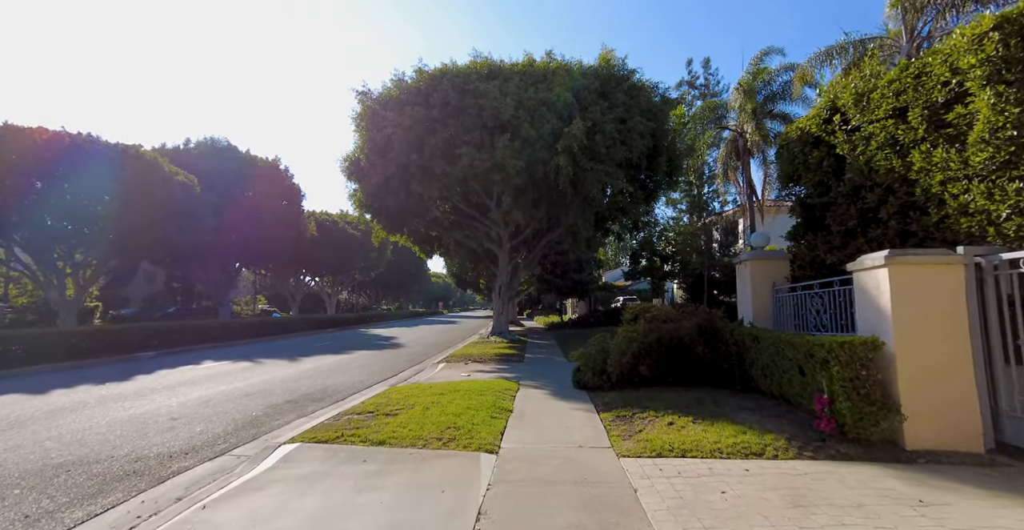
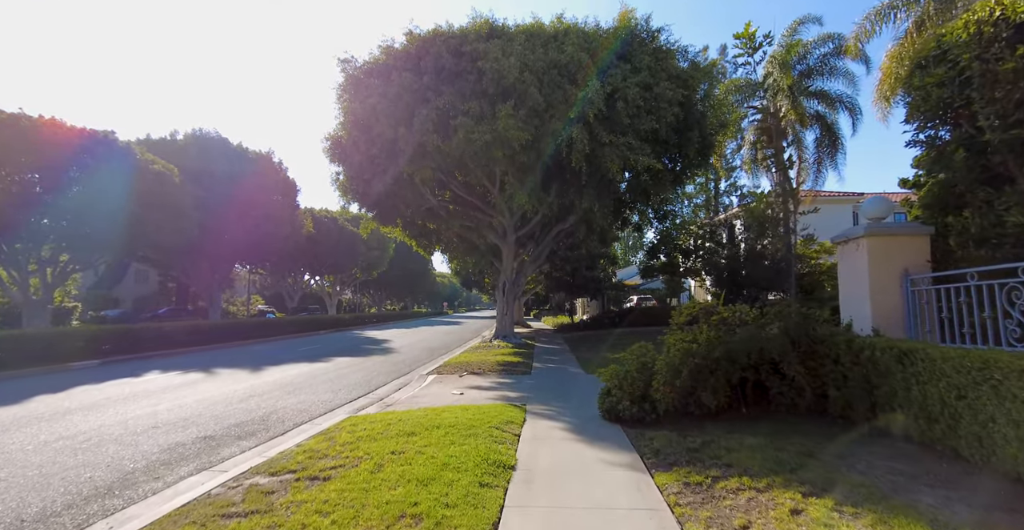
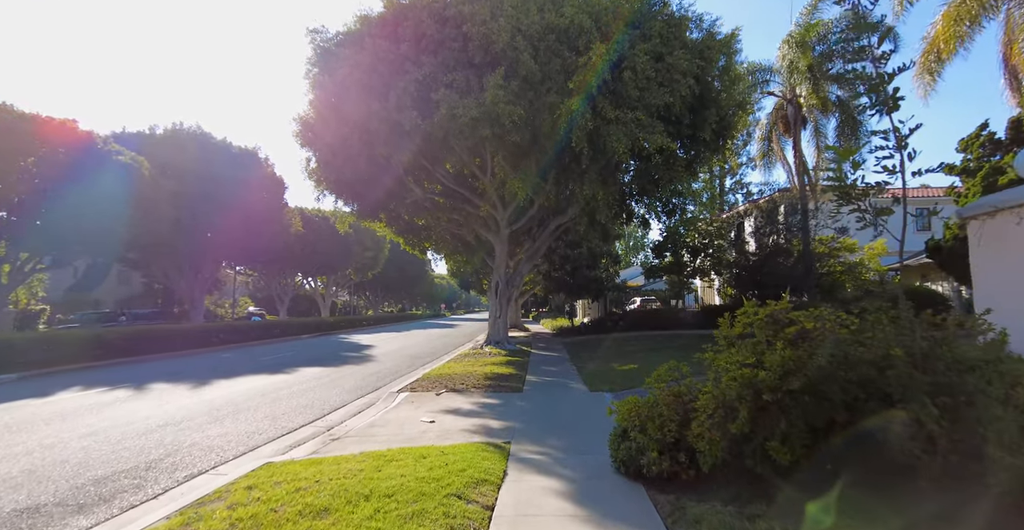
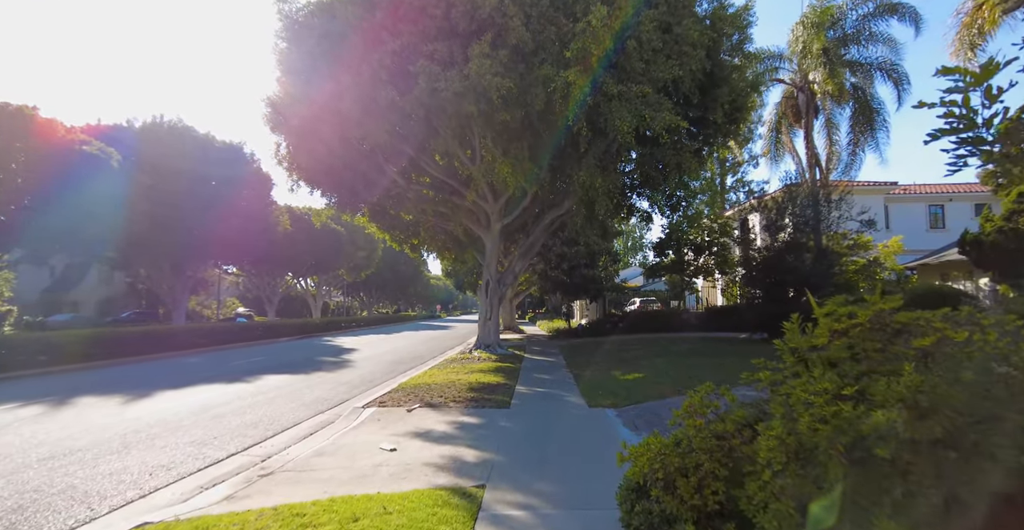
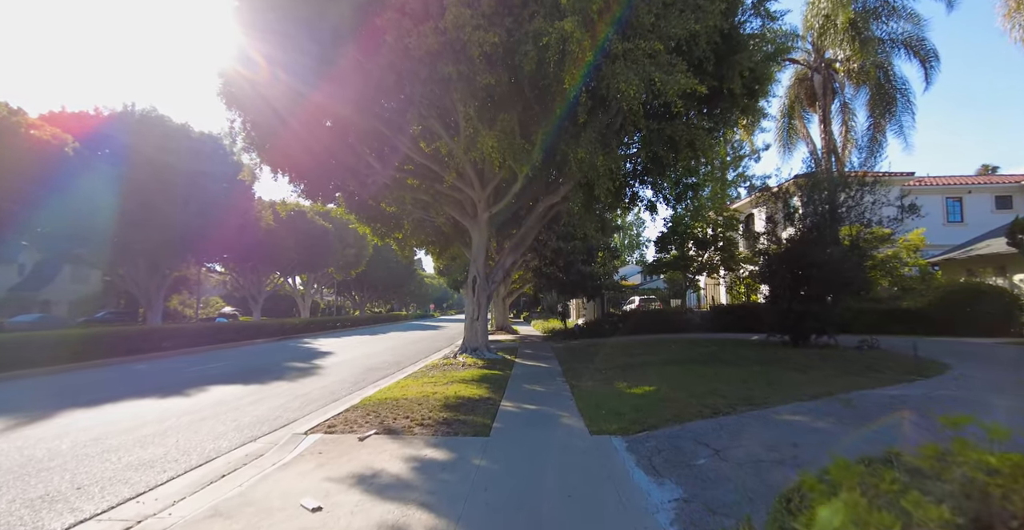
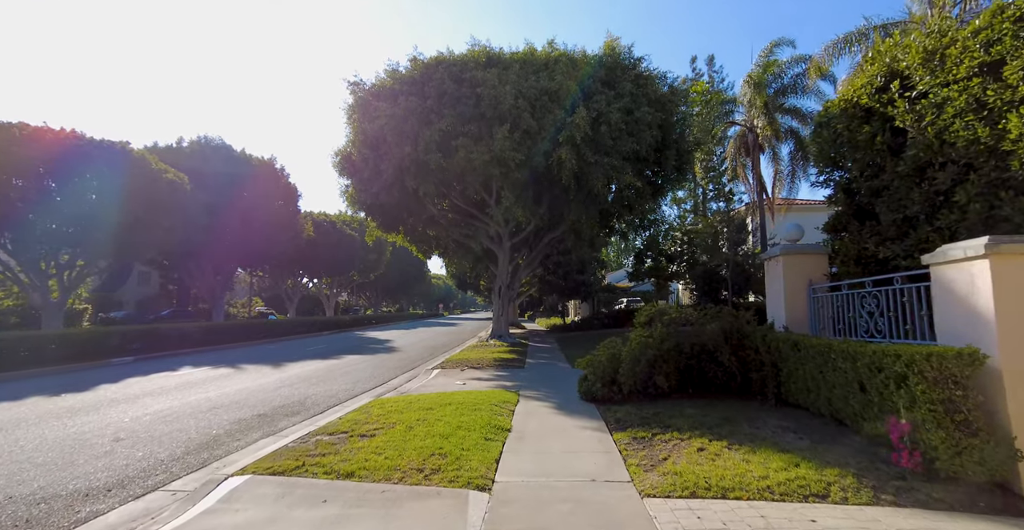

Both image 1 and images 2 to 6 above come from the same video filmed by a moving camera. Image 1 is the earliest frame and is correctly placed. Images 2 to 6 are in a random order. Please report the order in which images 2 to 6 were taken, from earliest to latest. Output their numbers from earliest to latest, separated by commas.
6, 2, 3, 4, 5
